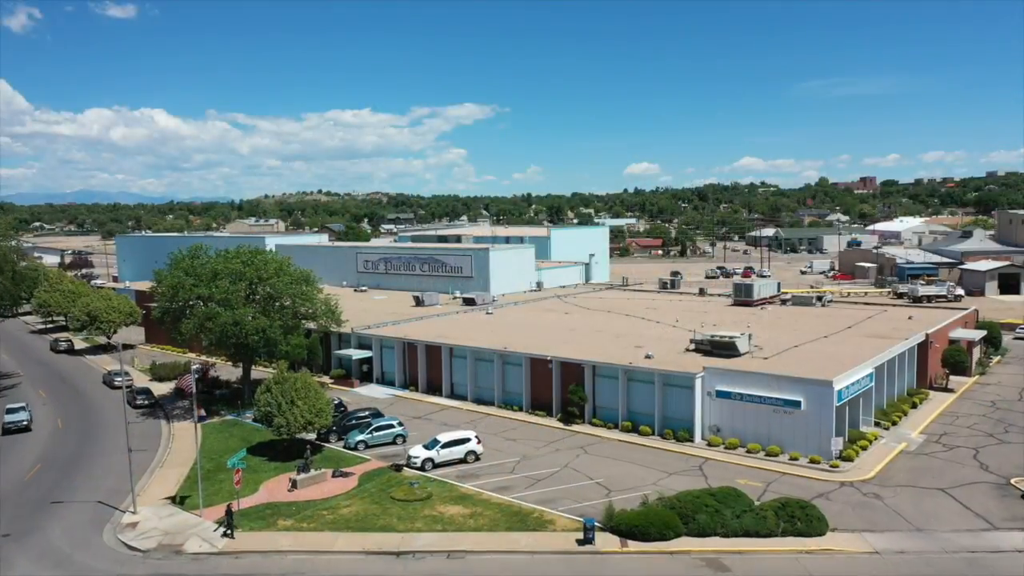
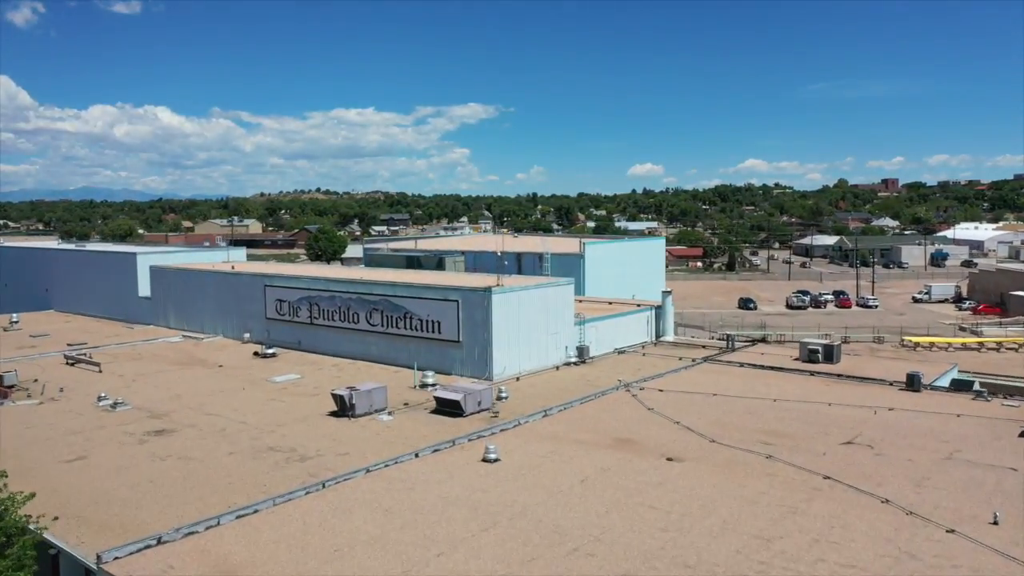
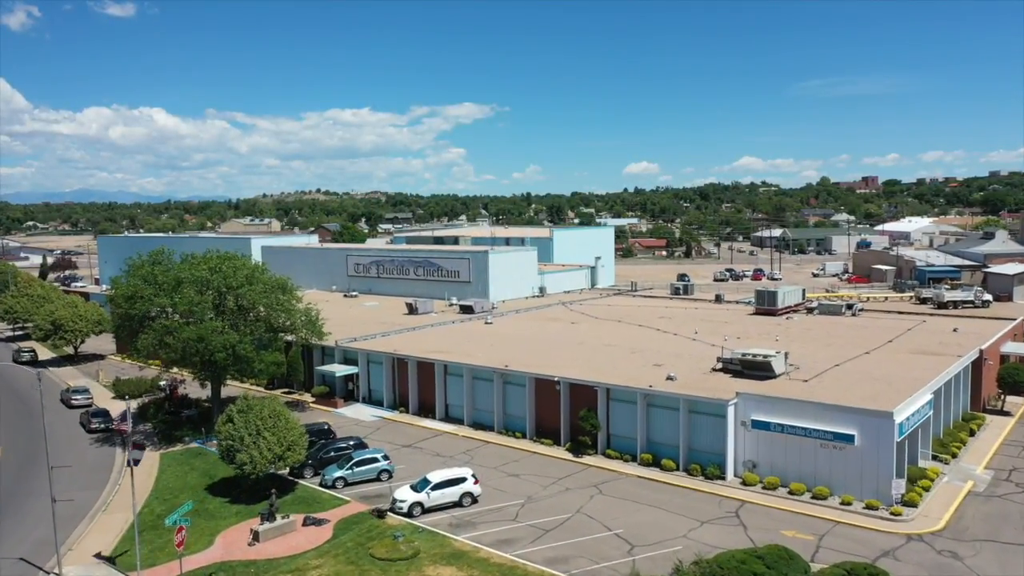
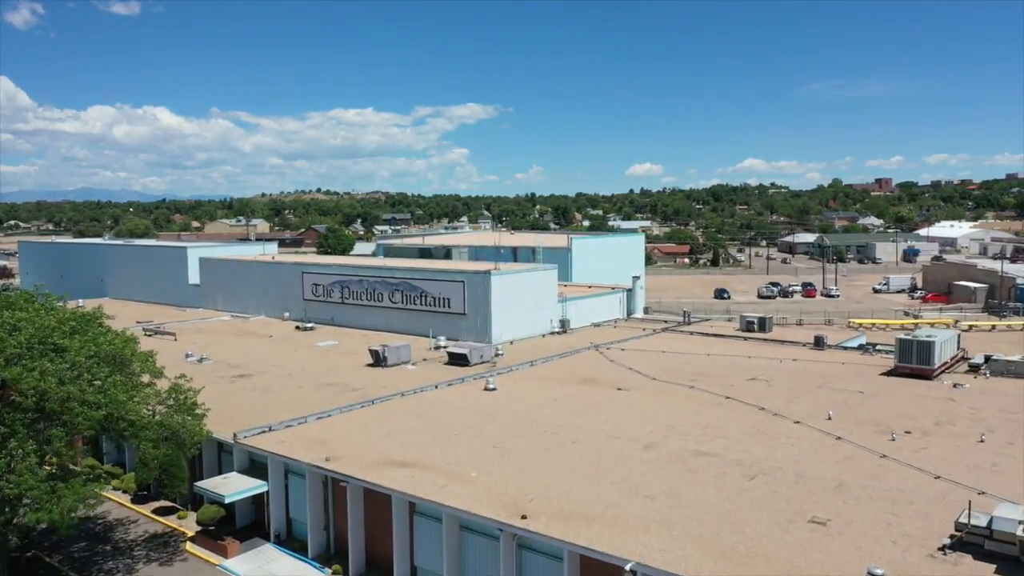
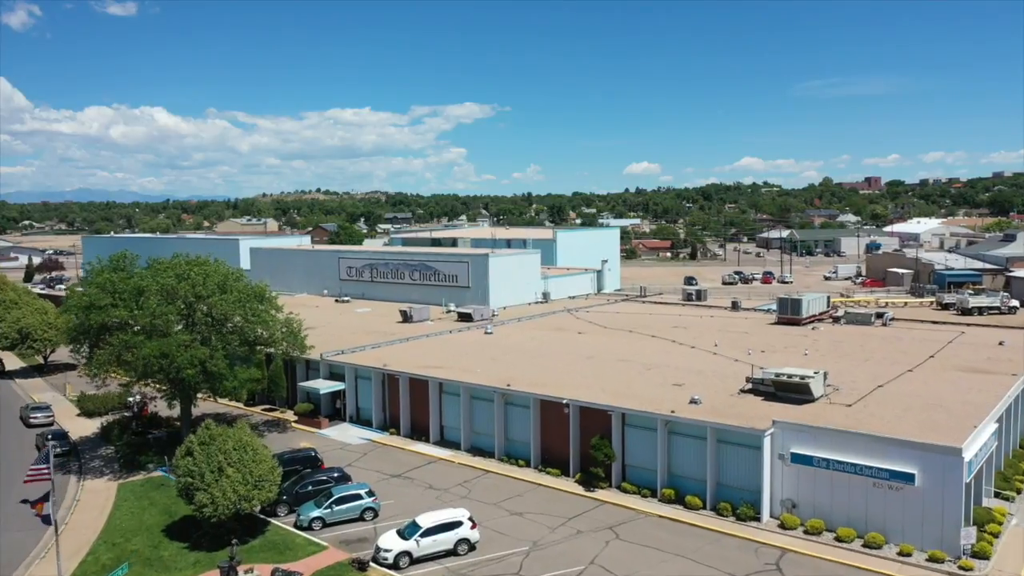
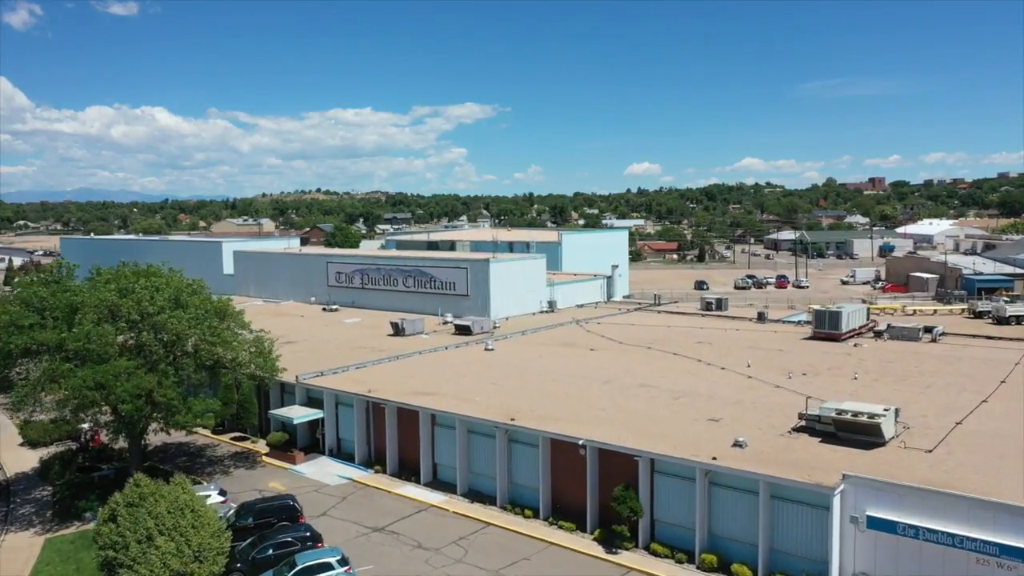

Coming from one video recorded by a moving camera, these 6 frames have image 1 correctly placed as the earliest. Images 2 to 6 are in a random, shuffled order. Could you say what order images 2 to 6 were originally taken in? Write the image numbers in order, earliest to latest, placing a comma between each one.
3, 5, 6, 4, 2
